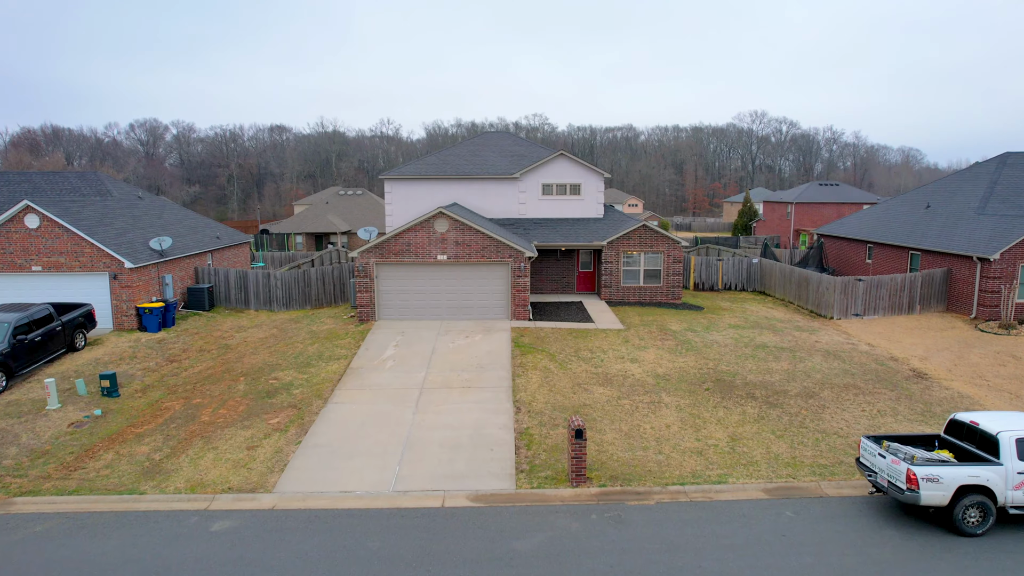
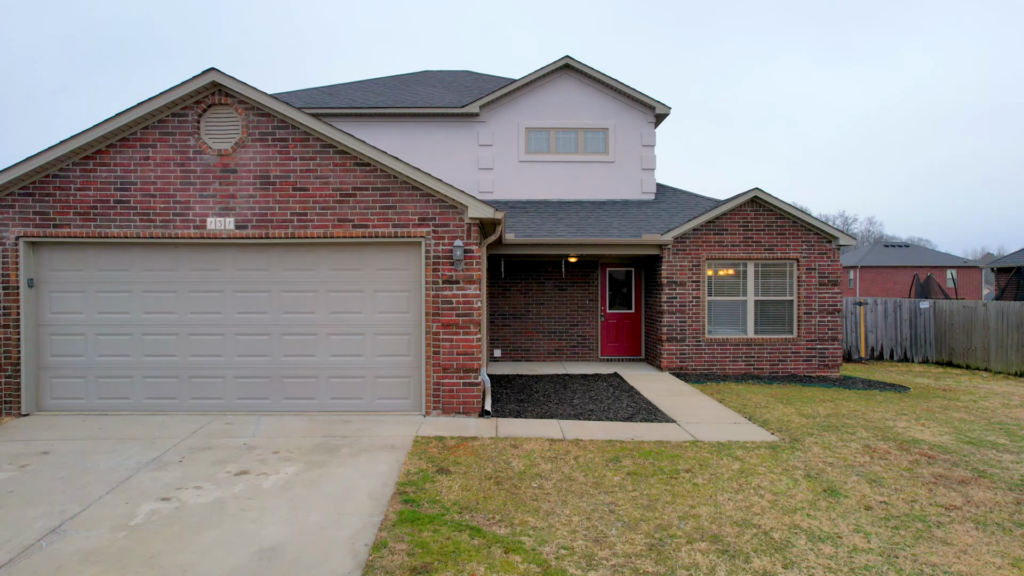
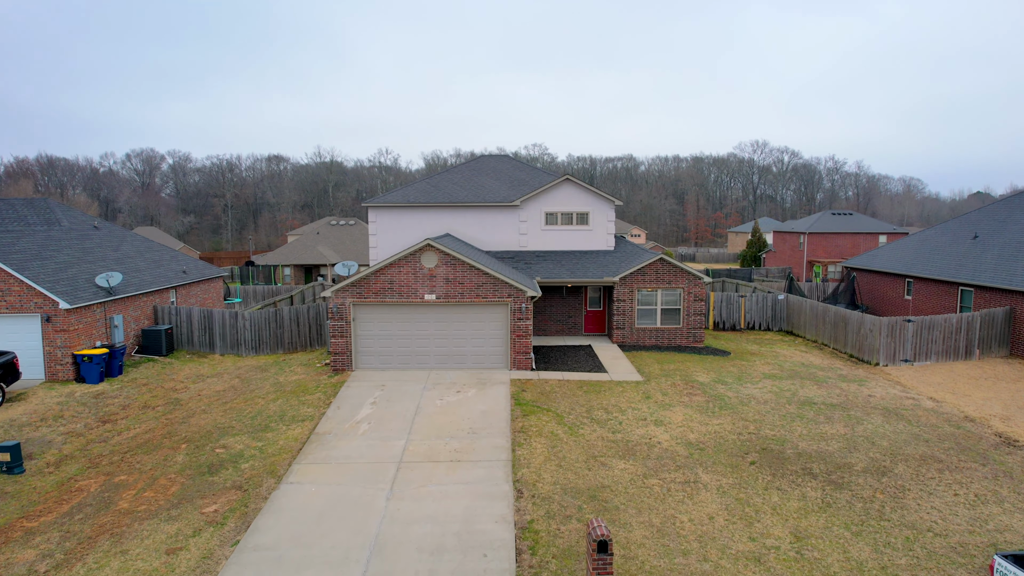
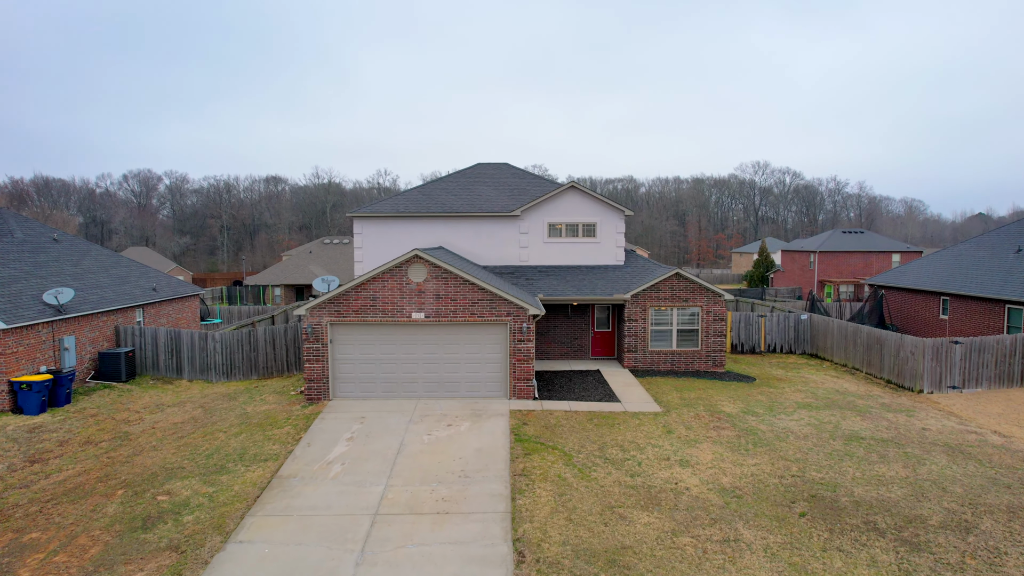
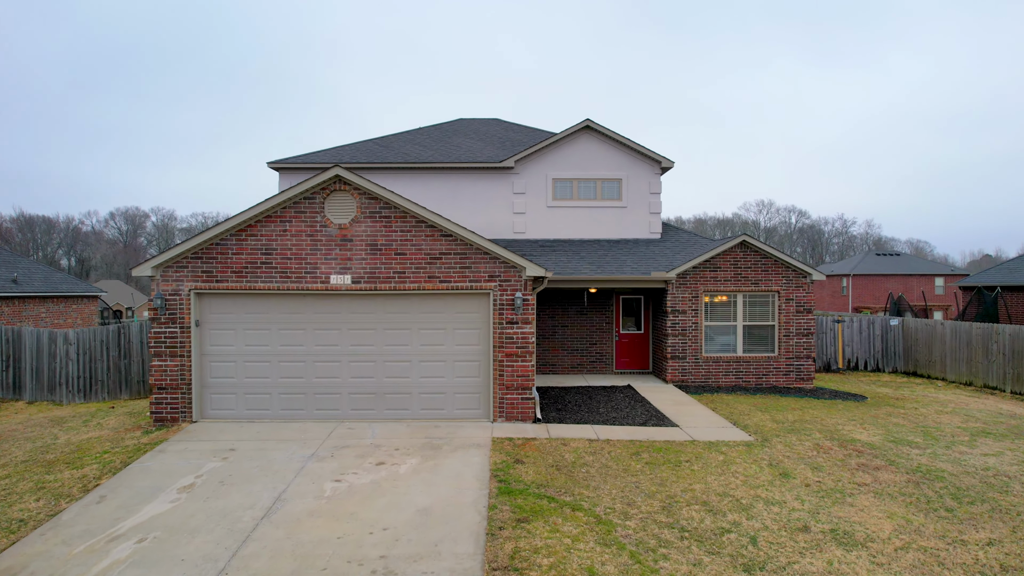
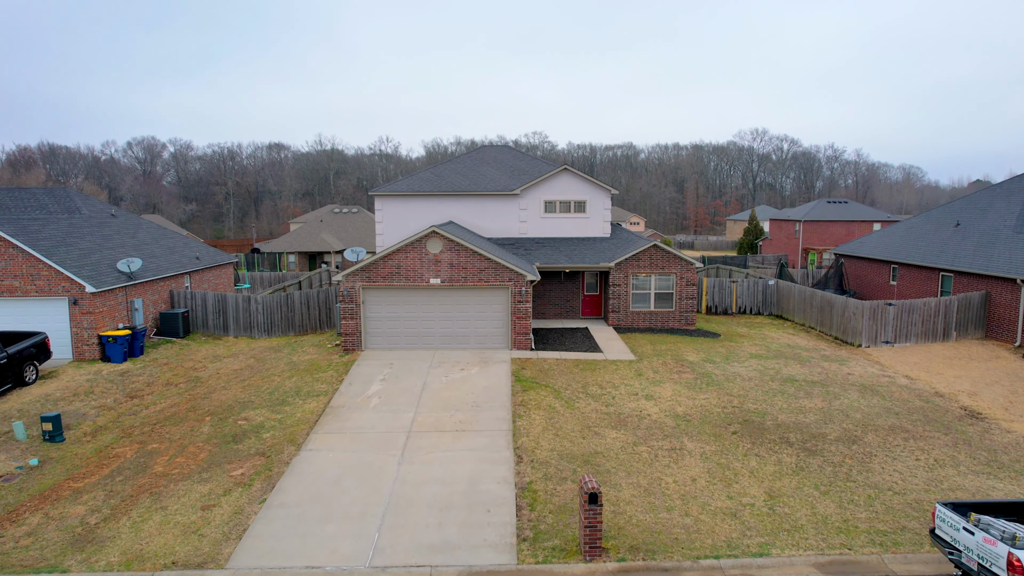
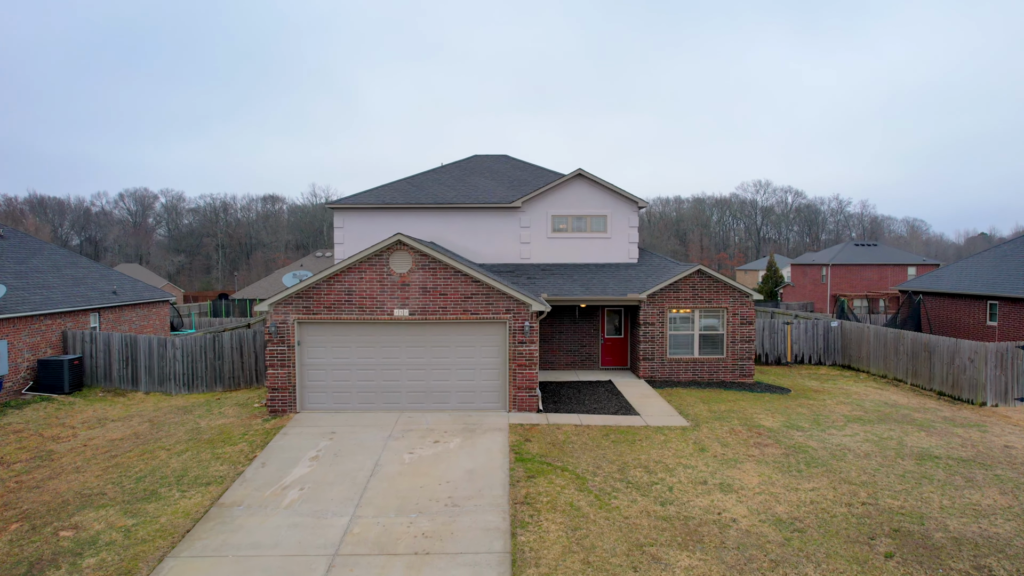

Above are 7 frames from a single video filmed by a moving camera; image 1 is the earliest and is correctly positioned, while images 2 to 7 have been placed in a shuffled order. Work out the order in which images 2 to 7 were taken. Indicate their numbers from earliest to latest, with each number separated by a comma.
6, 3, 4, 7, 5, 2
